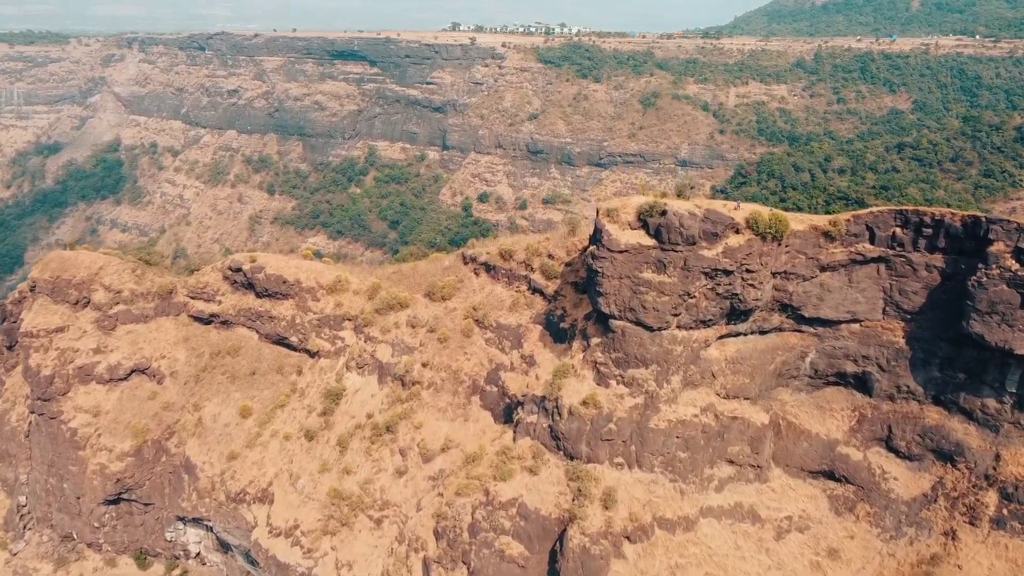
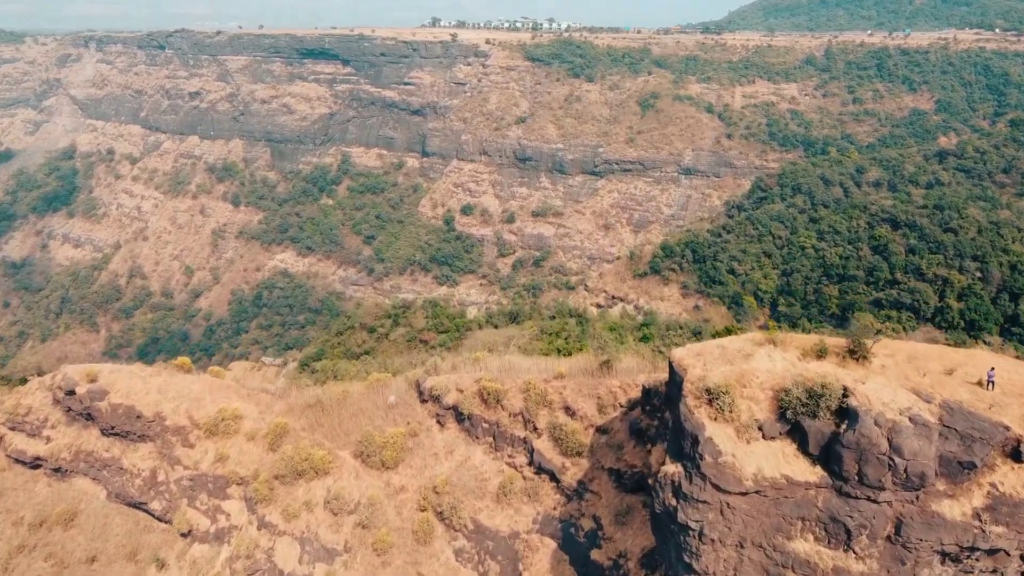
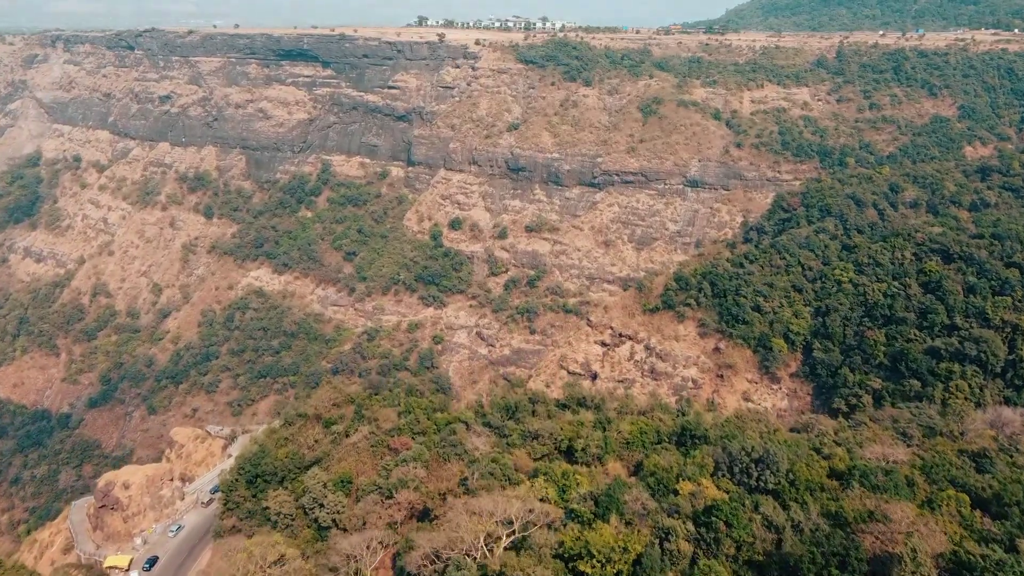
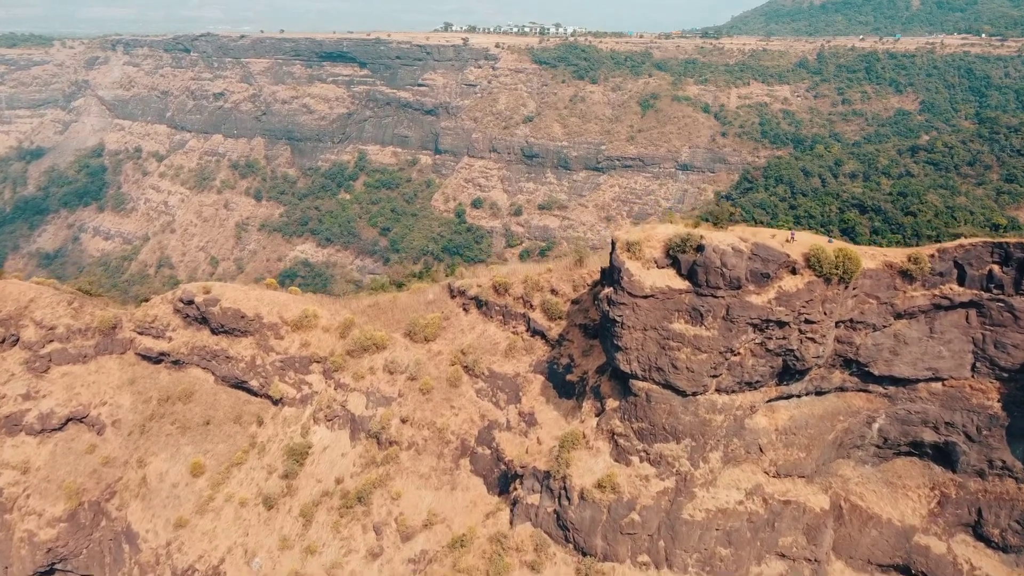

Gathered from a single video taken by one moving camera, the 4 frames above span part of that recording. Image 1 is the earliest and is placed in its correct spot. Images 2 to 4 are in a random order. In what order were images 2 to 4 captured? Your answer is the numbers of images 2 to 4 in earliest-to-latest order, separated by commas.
4, 2, 3
